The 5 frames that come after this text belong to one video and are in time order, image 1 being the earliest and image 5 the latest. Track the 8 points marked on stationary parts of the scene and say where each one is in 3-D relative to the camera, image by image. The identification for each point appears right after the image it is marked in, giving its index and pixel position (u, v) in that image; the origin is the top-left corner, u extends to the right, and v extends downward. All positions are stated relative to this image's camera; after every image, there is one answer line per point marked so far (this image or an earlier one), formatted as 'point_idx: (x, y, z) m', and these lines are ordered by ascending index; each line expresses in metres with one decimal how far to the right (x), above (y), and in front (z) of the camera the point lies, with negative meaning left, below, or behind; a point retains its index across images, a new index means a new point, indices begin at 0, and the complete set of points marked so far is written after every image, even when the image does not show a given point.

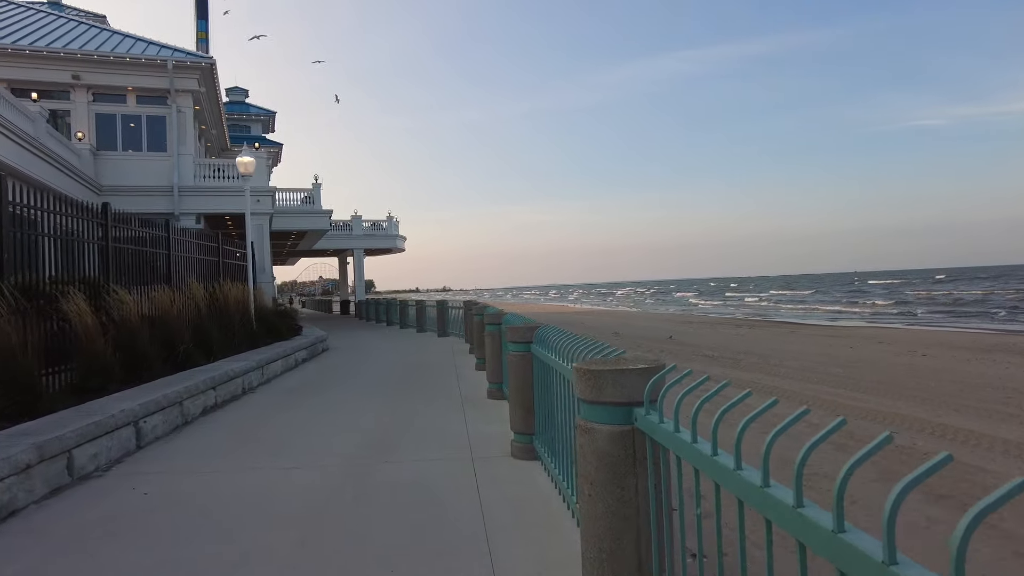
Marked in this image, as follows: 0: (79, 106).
0: (-12.6, +5.3, +19.5) m
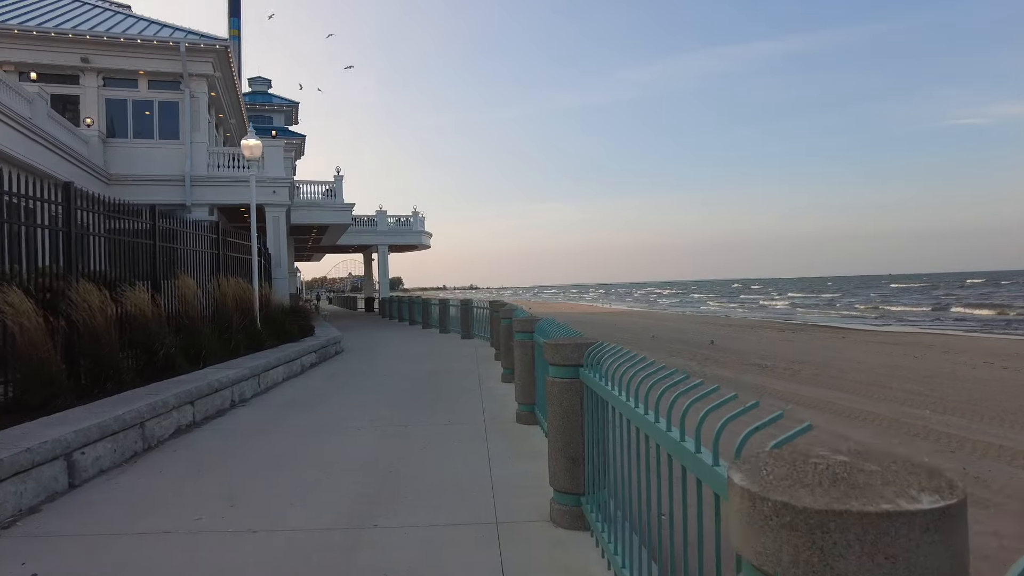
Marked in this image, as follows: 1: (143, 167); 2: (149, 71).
0: (-11.7, +5.4, +18.6) m
1: (-10.4, +3.4, +19.0) m
2: (-10.2, +6.1, +18.9) m
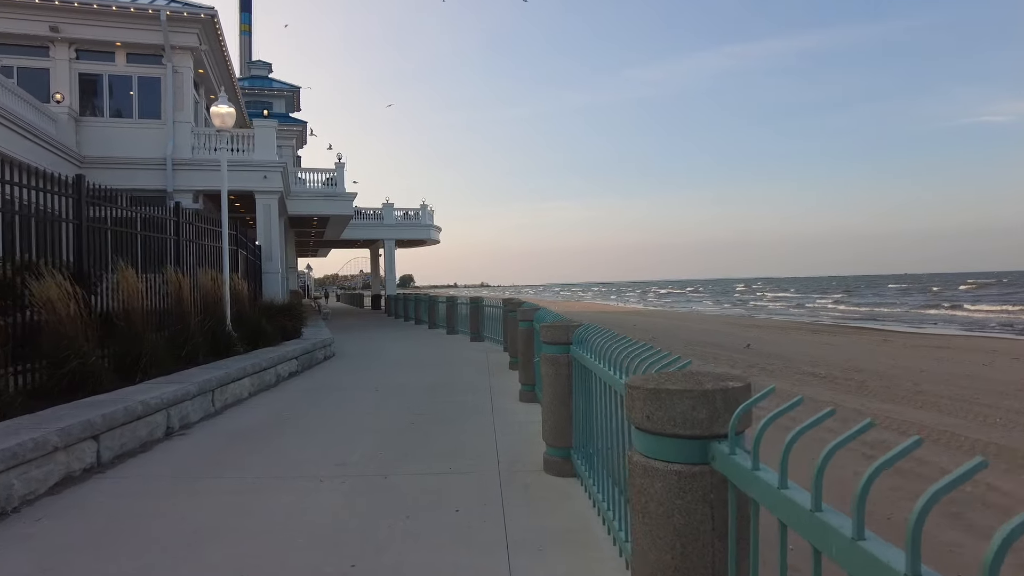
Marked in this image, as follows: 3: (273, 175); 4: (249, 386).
0: (-11.3, +5.6, +16.8) m
1: (-10.0, +3.5, +17.2) m
2: (-9.8, +6.2, +17.1) m
3: (-6.4, +3.0, +18.1) m
4: (-3.2, -1.2, +8.2) m
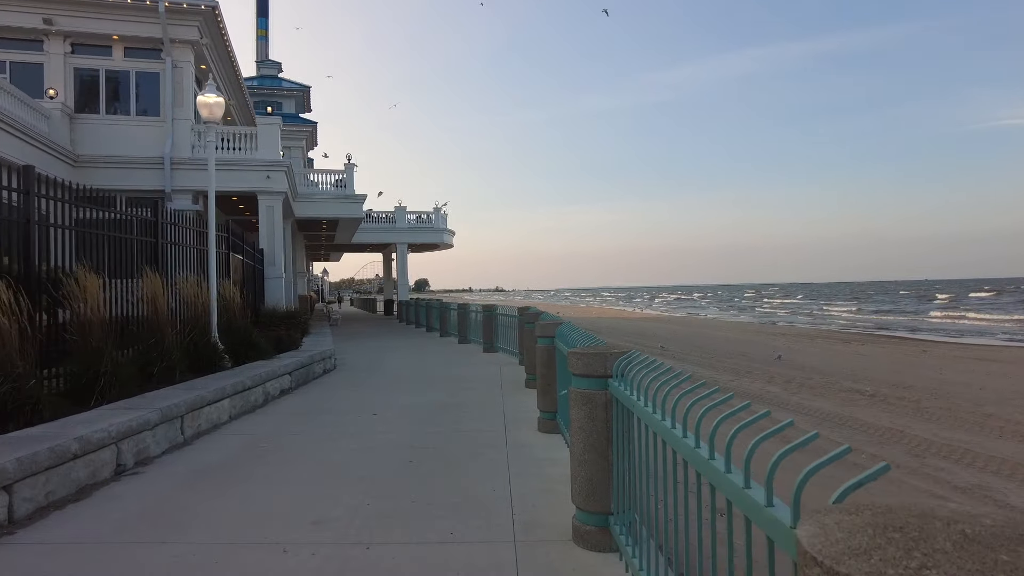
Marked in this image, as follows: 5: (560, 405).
0: (-10.9, +5.4, +16.0) m
1: (-9.6, +3.4, +16.3) m
2: (-9.4, +6.1, +16.3) m
3: (-6.0, +2.9, +17.2) m
4: (-3.0, -1.3, +7.2) m
5: (+0.4, -1.0, +5.9) m
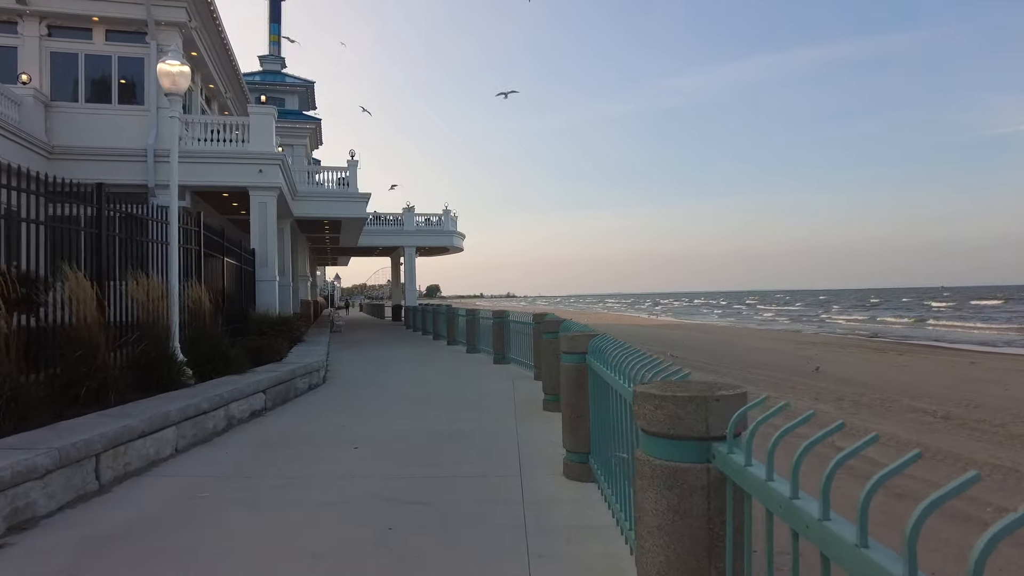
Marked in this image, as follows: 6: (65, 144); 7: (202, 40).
0: (-10.6, +5.4, +14.7) m
1: (-9.3, +3.3, +15.0) m
2: (-9.0, +6.0, +15.0) m
3: (-5.7, +2.8, +15.8) m
4: (-2.9, -1.3, +5.8) m
5: (+0.5, -1.0, +4.4) m
6: (-9.8, +3.1, +14.7) m
7: (-7.7, +6.1, +16.7) m
